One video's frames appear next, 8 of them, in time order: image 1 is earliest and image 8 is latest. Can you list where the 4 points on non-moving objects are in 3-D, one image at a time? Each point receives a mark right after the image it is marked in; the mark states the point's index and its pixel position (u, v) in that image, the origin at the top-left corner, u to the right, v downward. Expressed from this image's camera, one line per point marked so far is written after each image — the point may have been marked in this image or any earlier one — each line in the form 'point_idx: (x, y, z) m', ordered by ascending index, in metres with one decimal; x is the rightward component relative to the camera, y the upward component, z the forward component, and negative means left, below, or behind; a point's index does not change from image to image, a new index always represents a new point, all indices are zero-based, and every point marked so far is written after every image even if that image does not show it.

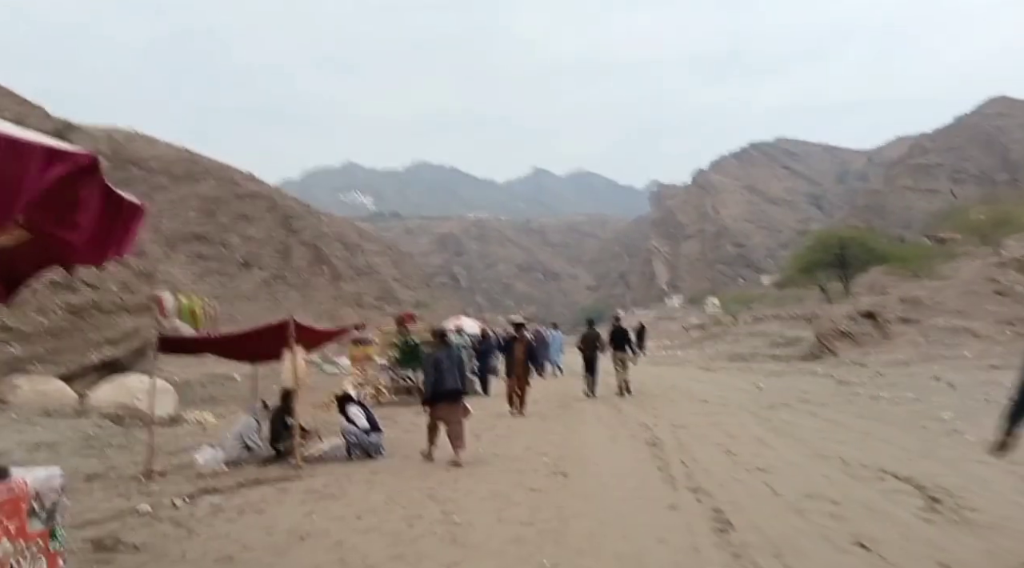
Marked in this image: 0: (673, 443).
0: (+2.2, -2.2, +9.9) m
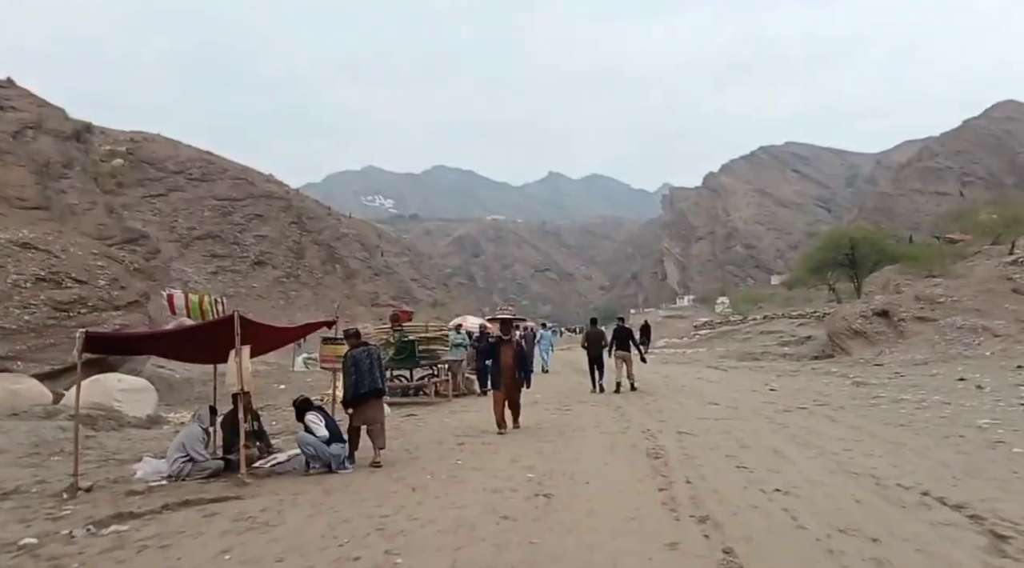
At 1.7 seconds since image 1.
0: (+2.0, -2.1, +8.8) m
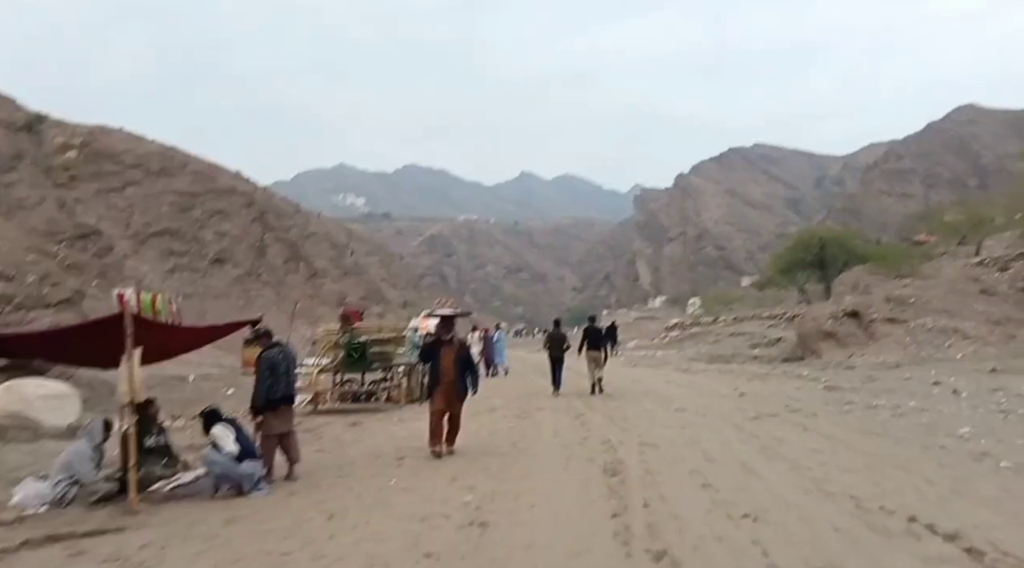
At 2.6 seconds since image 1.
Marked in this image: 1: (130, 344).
0: (+1.4, -2.0, +7.9) m
1: (-3.7, -0.6, +7.0) m
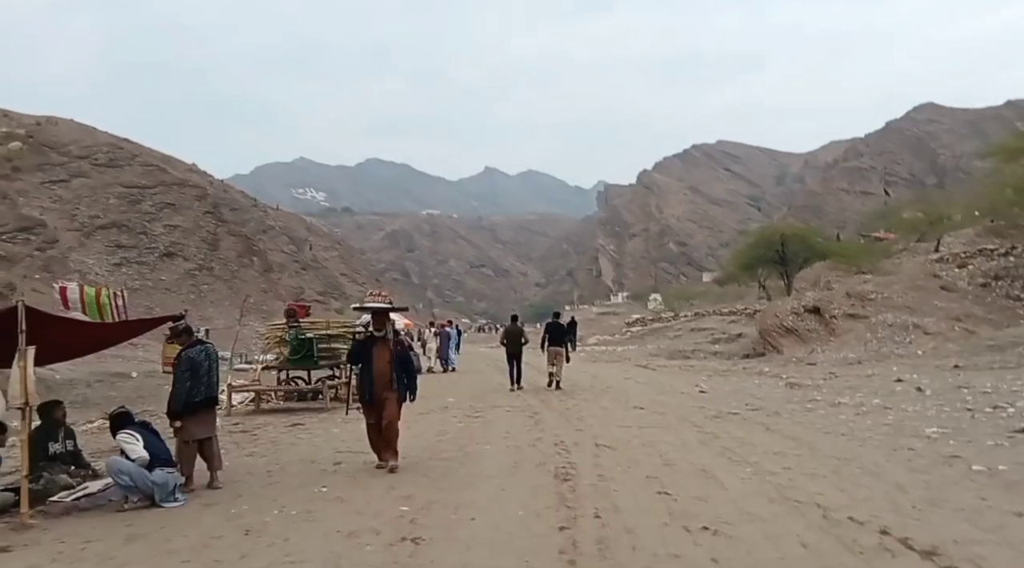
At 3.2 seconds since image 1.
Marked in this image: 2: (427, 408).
0: (+0.8, -2.0, +7.4) m
1: (-4.2, -0.5, +6.2) m
2: (-1.6, -2.3, +13.7) m
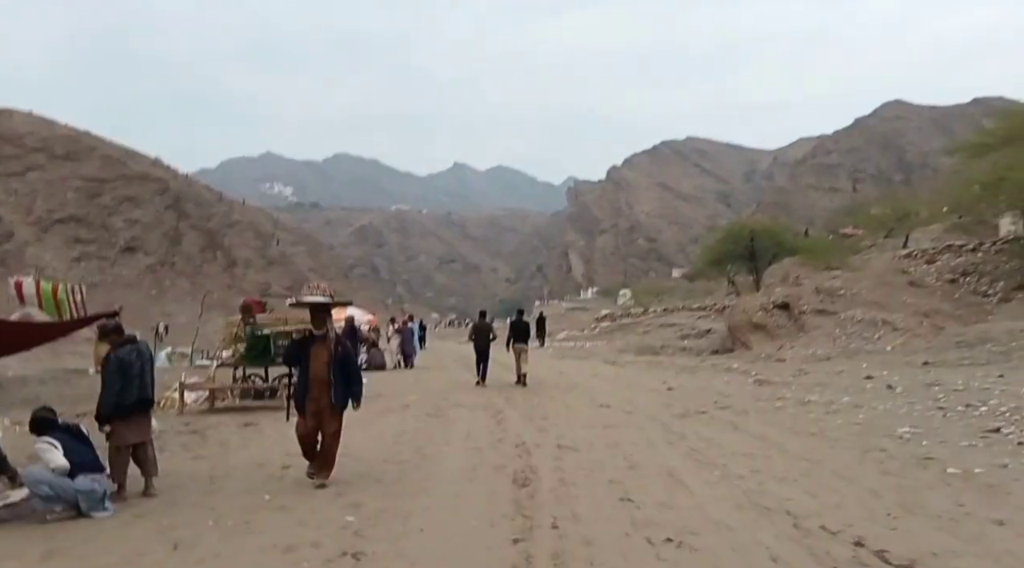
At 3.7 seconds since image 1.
0: (+0.4, -1.9, +7.0) m
1: (-4.6, -0.4, +5.6) m
2: (-2.3, -2.2, +13.2) m
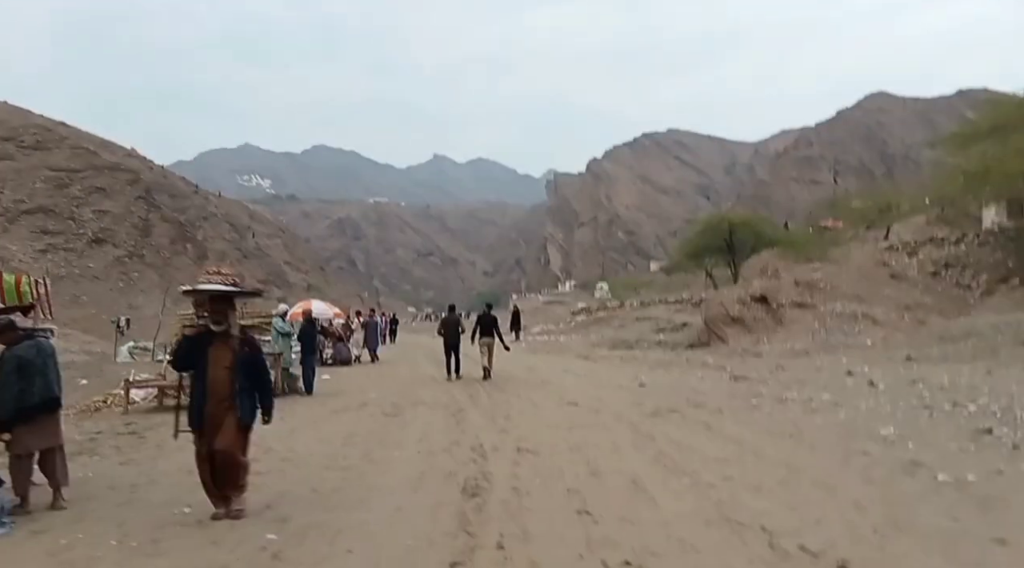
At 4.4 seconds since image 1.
0: (-0.1, -1.8, +6.3) m
1: (-5.0, -0.3, +4.8) m
2: (-2.9, -2.1, +12.4) m
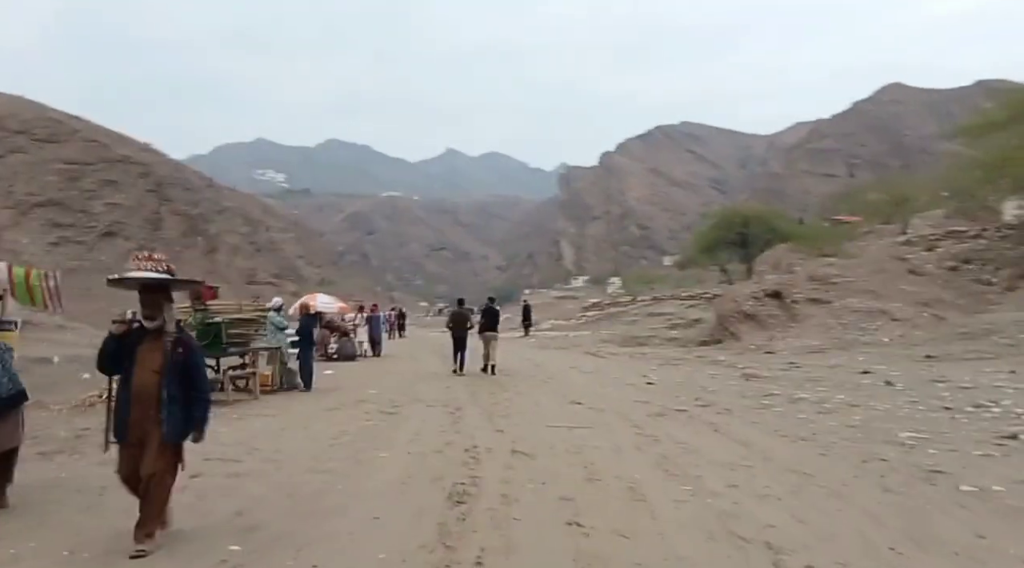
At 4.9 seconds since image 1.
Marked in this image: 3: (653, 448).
0: (-0.1, -1.7, +5.9) m
1: (-5.1, -0.3, +4.5) m
2: (-2.8, -2.0, +12.1) m
3: (+1.5, -1.8, +7.9) m
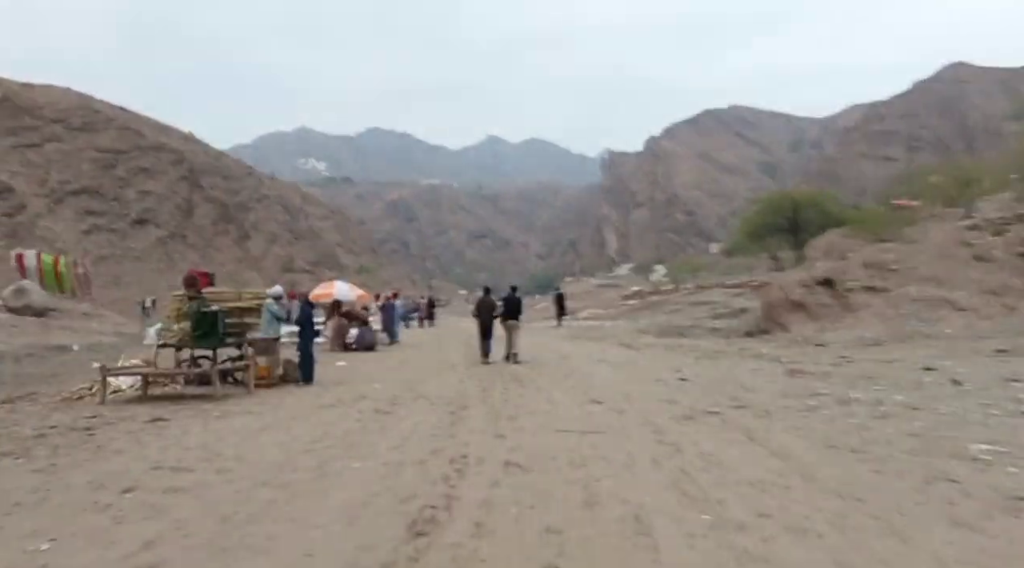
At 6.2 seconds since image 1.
0: (-0.3, -1.6, +4.8) m
1: (-5.3, -0.2, +3.6) m
2: (-2.6, -1.8, +11.1) m
3: (+1.5, -1.6, +6.7) m
